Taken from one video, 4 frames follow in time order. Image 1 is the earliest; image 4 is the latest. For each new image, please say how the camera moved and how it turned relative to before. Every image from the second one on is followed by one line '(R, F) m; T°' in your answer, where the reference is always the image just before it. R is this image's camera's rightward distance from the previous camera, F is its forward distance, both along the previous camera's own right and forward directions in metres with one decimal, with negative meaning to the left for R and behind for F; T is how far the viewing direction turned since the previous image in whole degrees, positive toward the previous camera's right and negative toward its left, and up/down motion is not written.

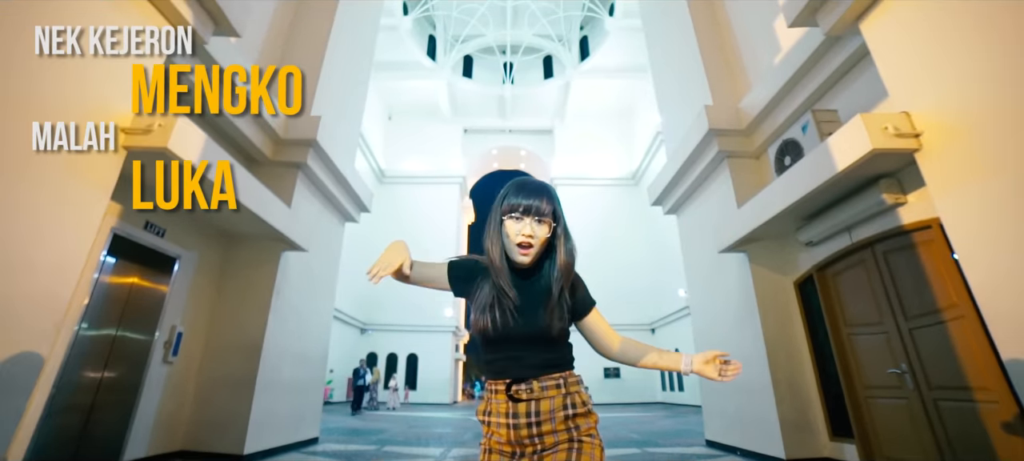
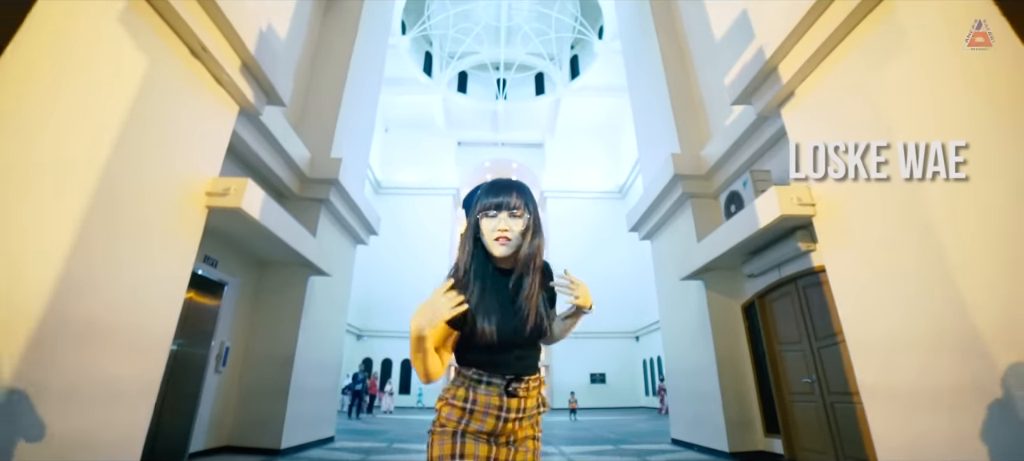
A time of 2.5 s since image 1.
(-0.1, -0.9) m; +1°
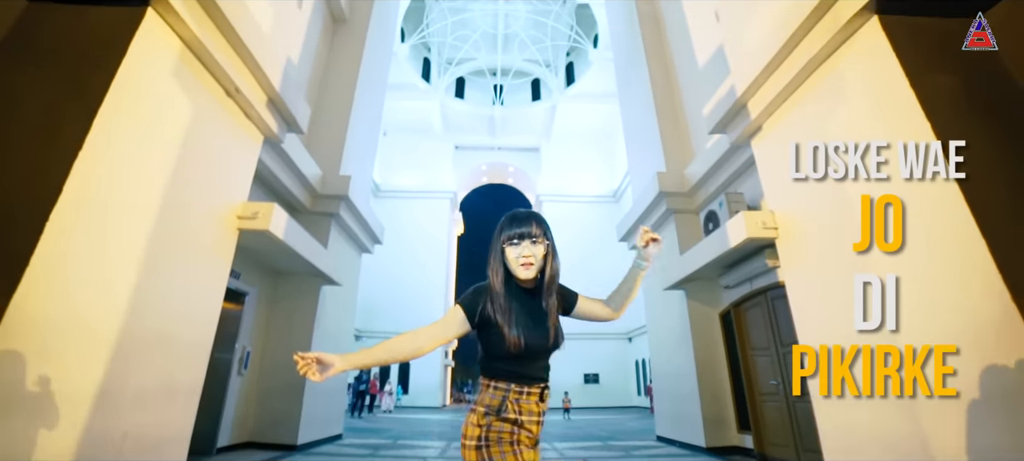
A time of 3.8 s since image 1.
(0.0, -0.5) m; +1°
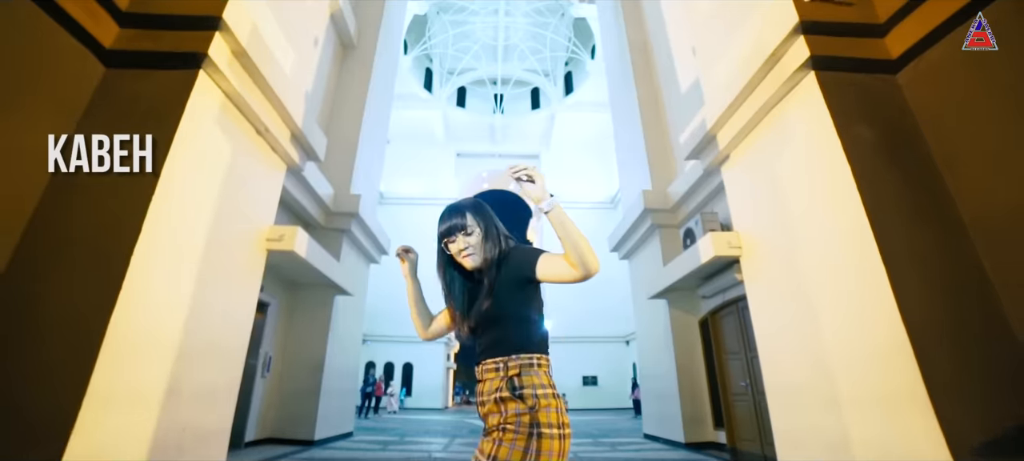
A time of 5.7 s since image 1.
(+0.1, -0.6) m; 0°
